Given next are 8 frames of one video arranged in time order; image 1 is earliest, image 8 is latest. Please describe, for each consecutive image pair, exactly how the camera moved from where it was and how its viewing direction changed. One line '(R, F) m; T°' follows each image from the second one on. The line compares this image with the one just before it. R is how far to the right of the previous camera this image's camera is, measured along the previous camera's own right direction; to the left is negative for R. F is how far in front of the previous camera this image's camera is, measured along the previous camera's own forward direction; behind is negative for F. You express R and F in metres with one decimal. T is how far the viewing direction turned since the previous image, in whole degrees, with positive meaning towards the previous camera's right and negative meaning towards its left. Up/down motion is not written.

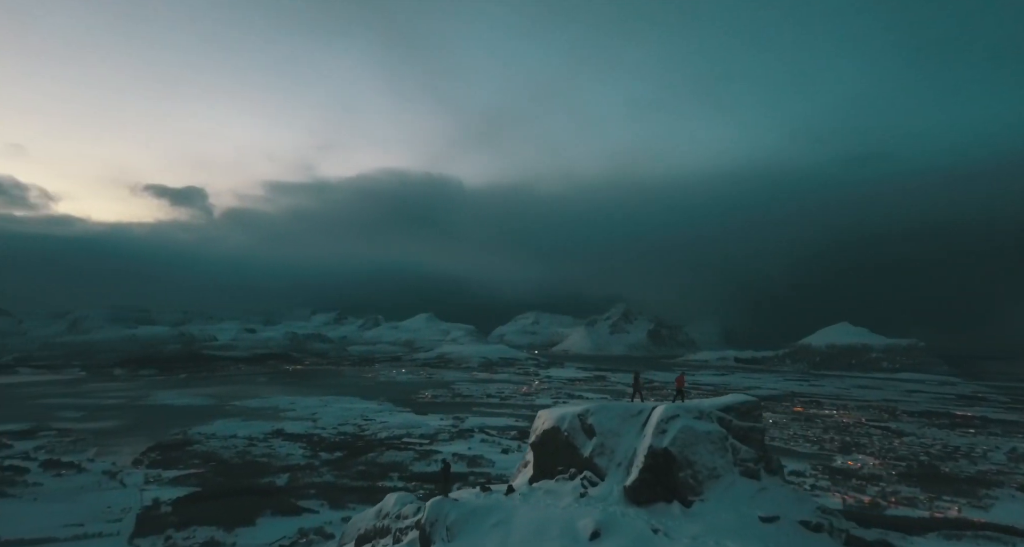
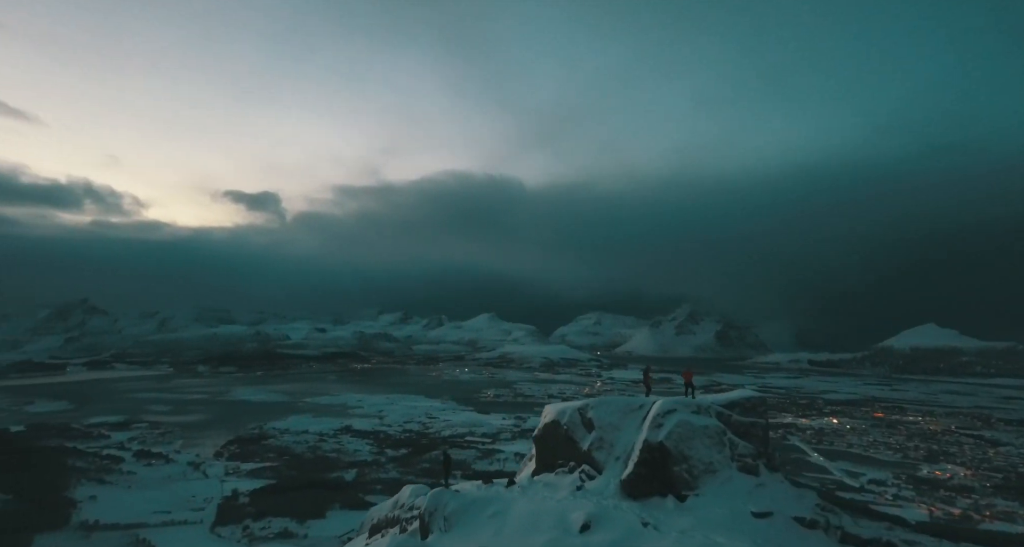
(+0.7, +1.3) m; -6°
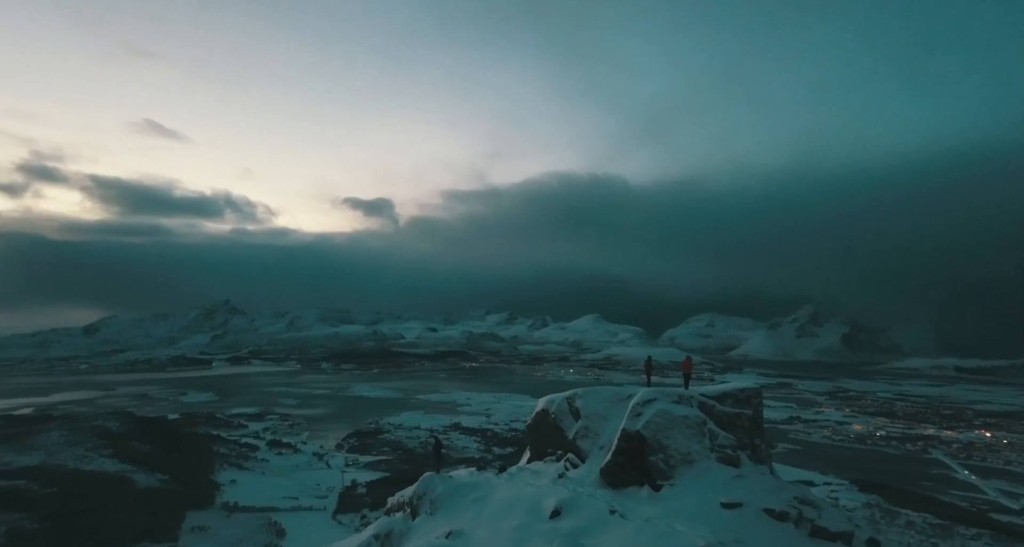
(+0.9, +2.4) m; -10°
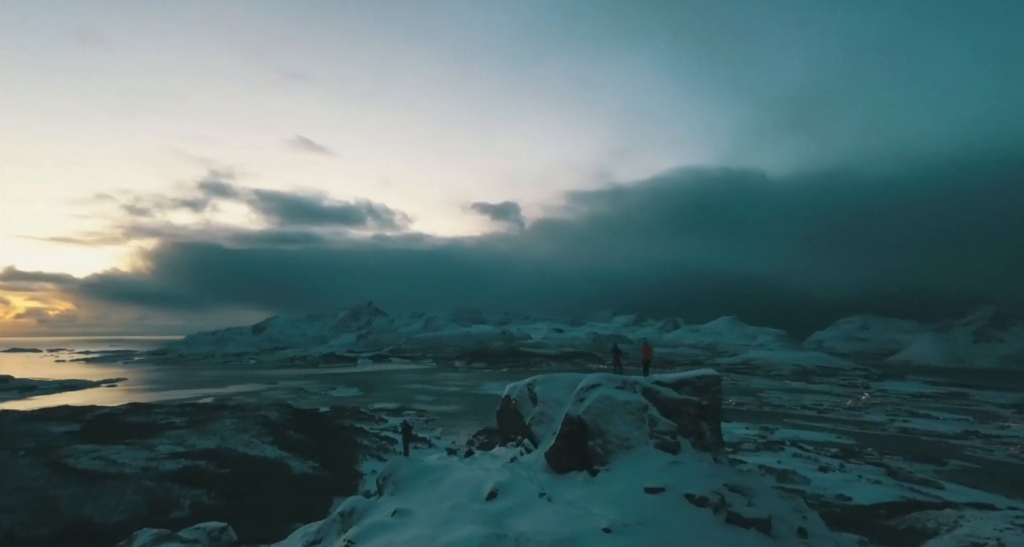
(+1.3, +0.7) m; -11°
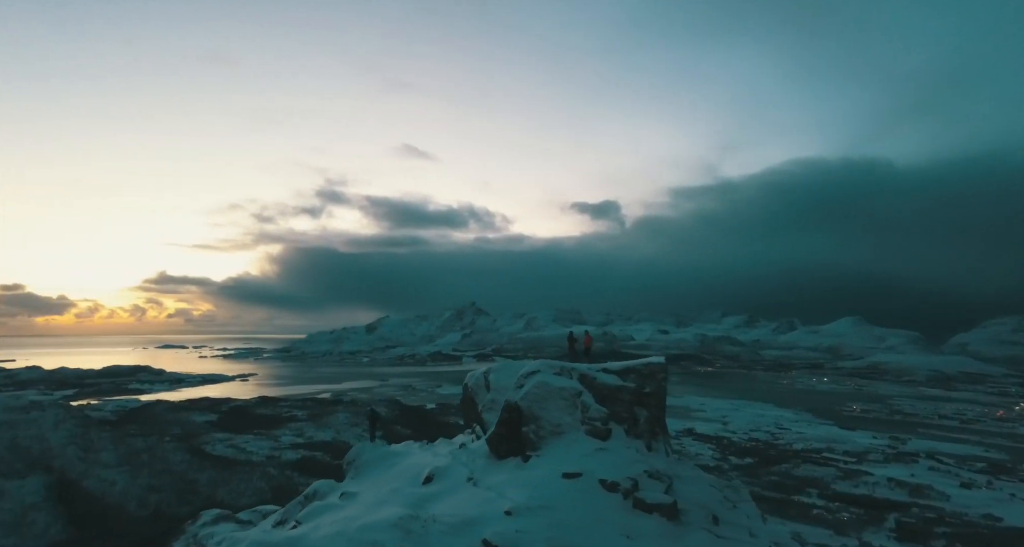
(-0.1, +0.7) m; -9°
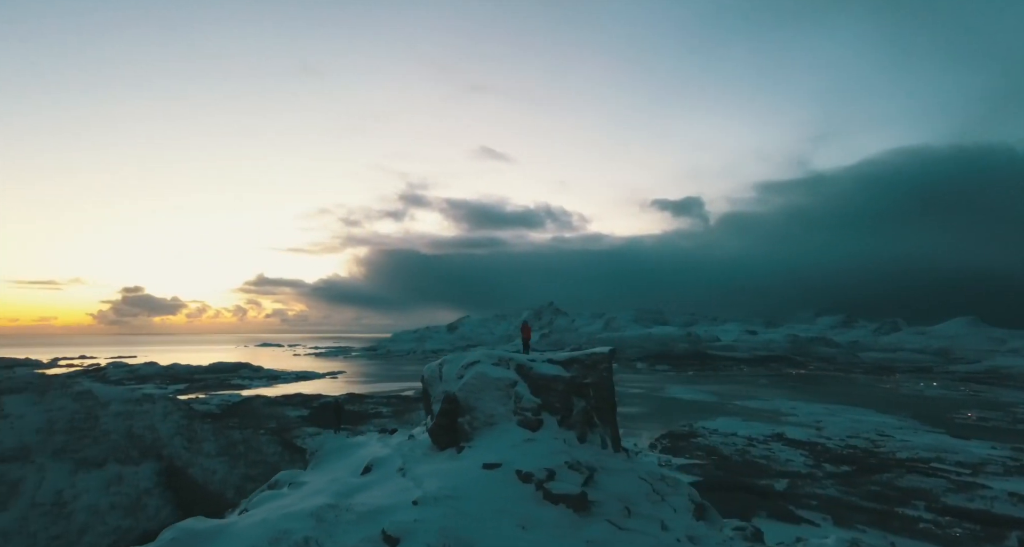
(-0.4, +0.1) m; -7°
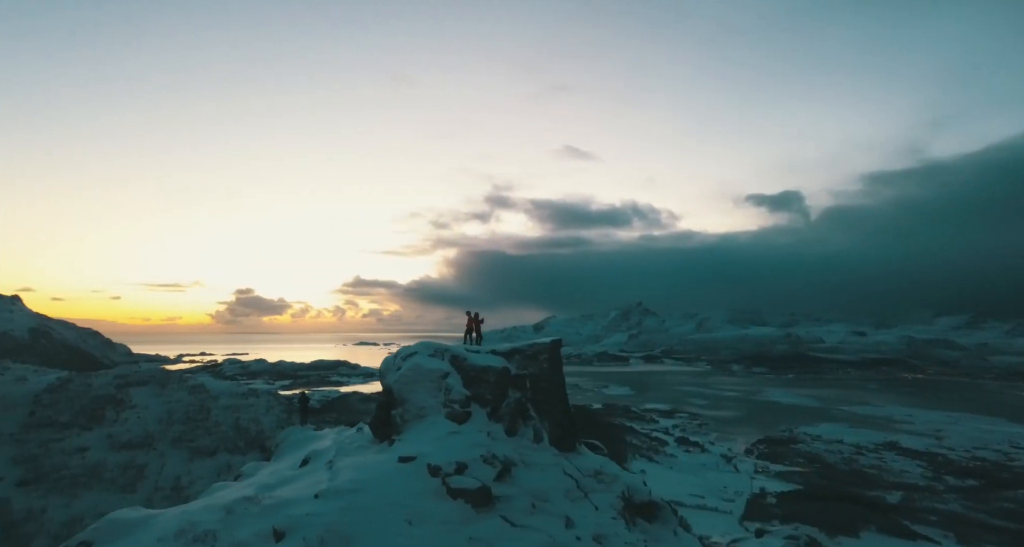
(-0.5, +0.4) m; -8°
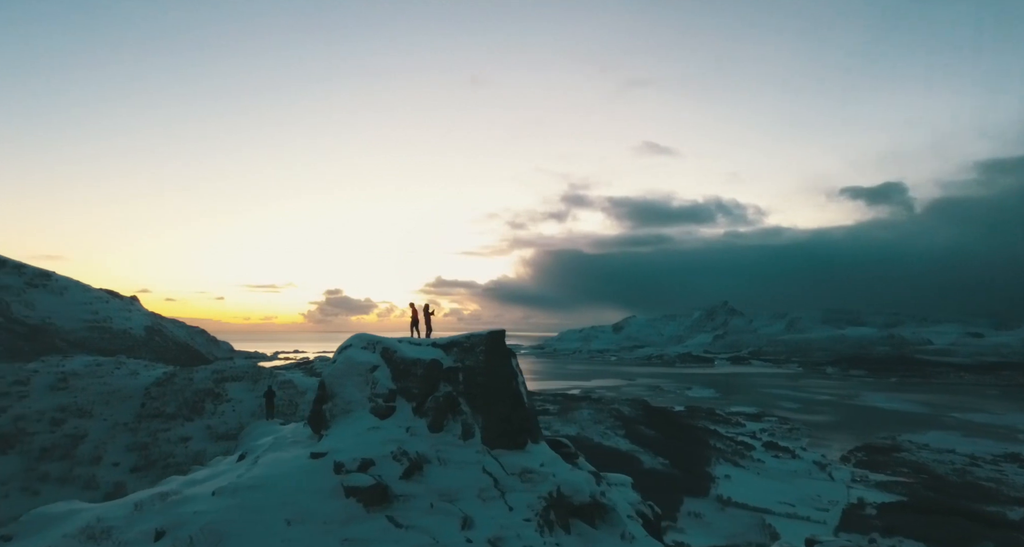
(-0.3, +0.9) m; -7°
